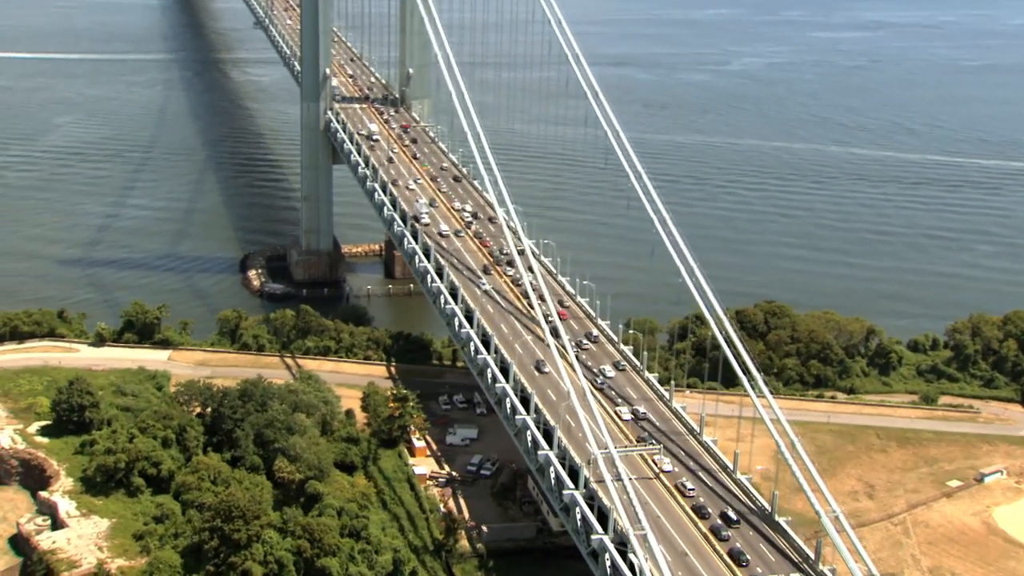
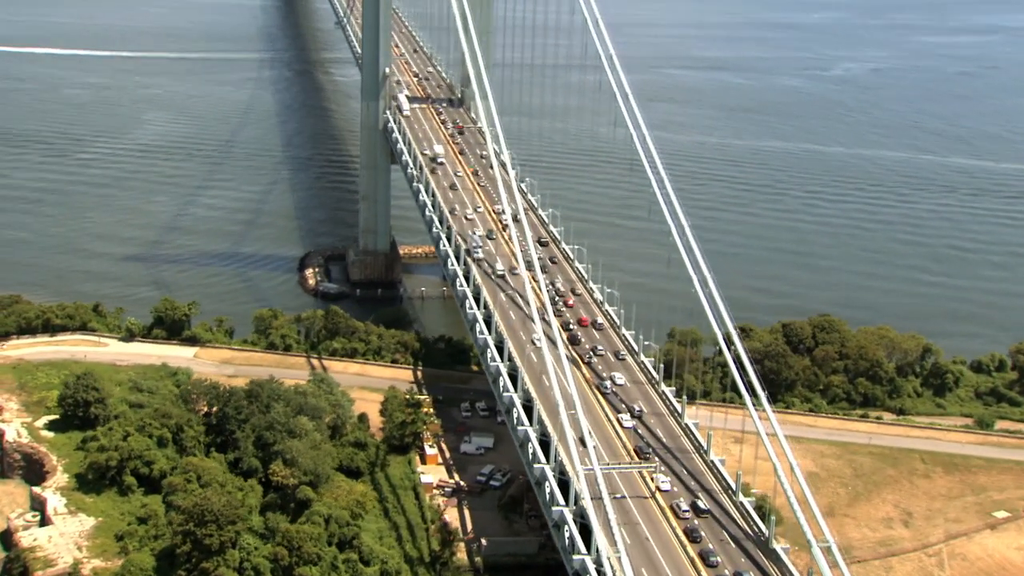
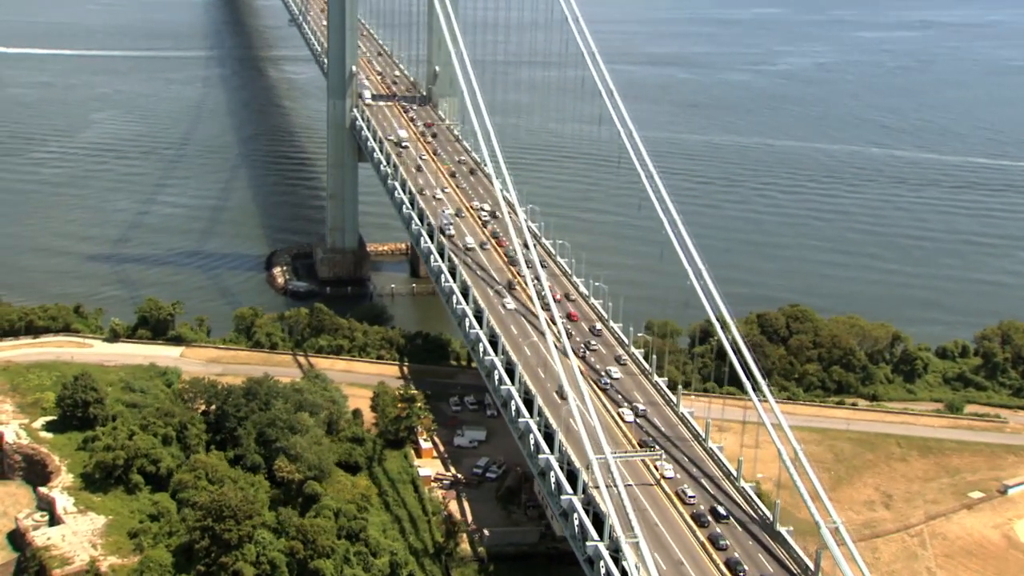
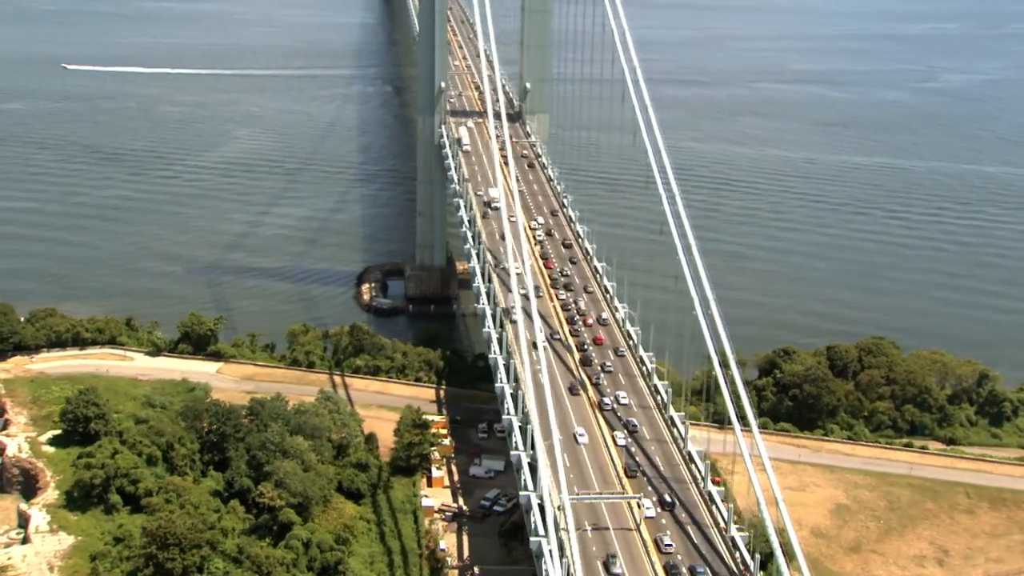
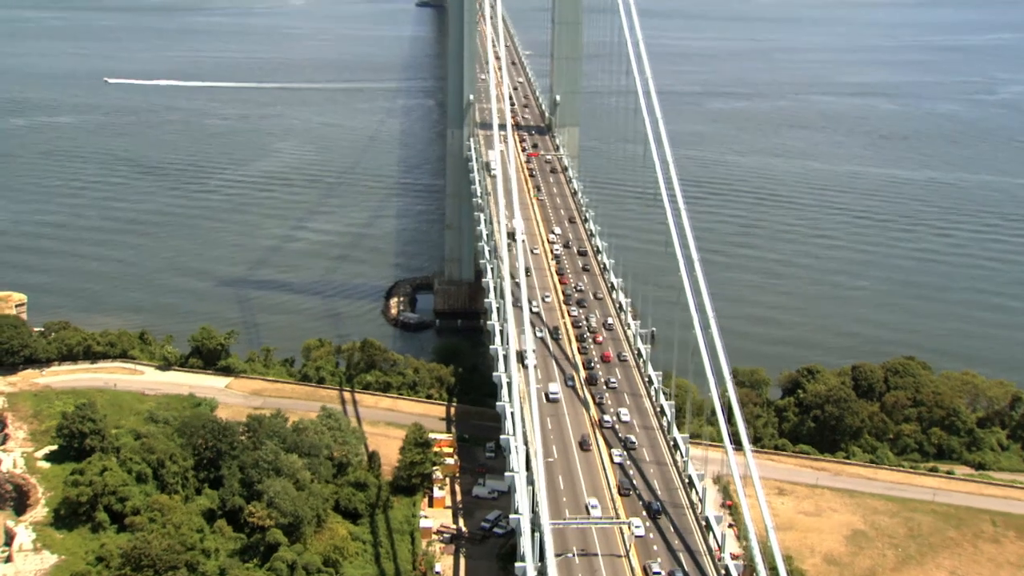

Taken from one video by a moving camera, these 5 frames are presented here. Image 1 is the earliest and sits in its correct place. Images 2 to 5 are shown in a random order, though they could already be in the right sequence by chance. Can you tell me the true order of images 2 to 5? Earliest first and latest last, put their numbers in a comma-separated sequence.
3, 2, 4, 5
